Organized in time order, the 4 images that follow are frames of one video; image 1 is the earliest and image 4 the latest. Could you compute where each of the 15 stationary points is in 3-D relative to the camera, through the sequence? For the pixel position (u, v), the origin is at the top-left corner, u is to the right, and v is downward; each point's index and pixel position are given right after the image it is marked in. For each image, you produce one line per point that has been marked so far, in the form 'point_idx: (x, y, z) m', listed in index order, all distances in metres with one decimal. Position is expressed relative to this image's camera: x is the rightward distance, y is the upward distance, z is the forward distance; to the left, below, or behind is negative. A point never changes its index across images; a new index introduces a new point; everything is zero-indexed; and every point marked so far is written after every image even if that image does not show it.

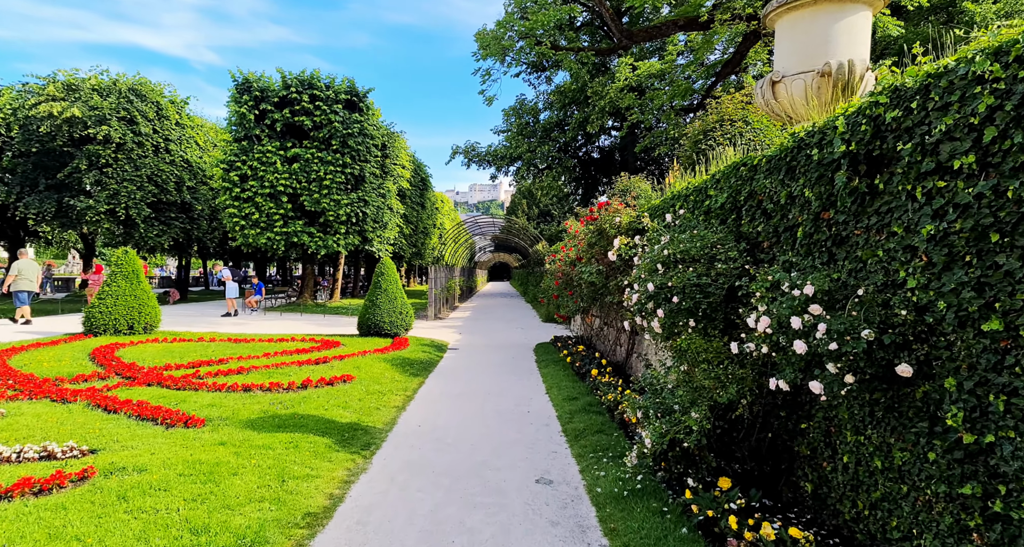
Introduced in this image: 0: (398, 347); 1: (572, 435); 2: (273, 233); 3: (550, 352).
0: (-1.9, -1.3, +10.1) m
1: (+0.5, -1.3, +4.8) m
2: (-7.0, +1.2, +17.1) m
3: (+0.7, -1.4, +10.2) m
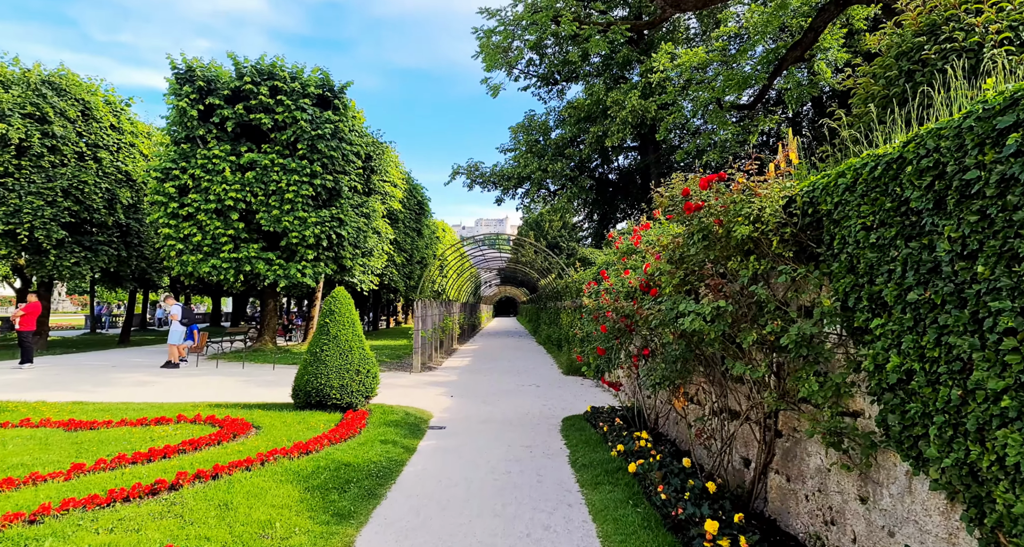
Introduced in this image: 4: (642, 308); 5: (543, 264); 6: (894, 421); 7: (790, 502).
0: (-1.8, -1.7, +6.3) m
1: (+0.6, -1.4, +1.0) m
2: (-6.7, +0.3, +13.5) m
3: (+0.8, -1.8, +6.3) m
4: (+1.1, -0.3, +5.0) m
5: (+1.1, +0.3, +20.0) m
6: (+1.7, -0.7, +2.7) m
7: (+1.8, -1.4, +3.7) m
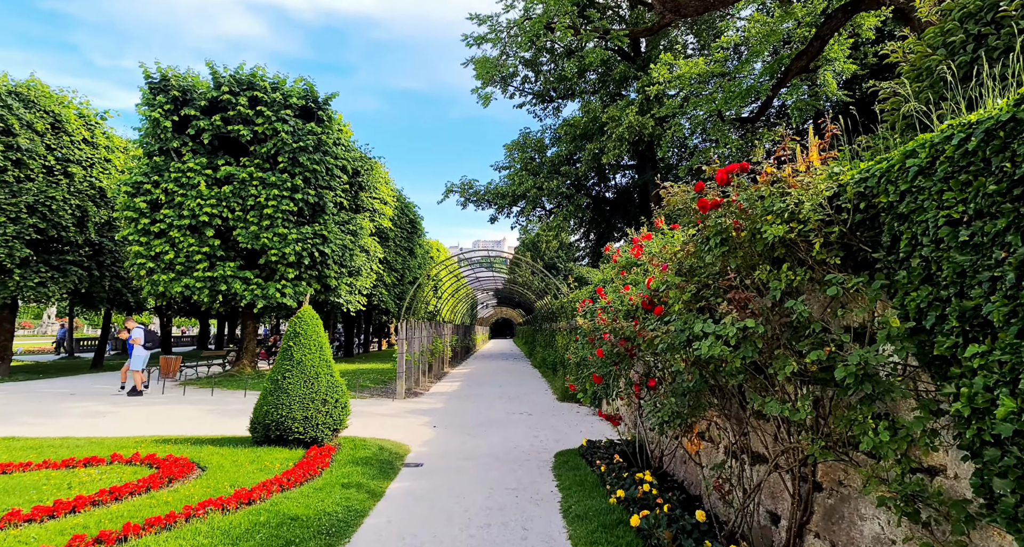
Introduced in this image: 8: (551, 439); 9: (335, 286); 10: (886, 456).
0: (-1.9, -1.9, +5.4) m
1: (+0.5, -1.4, +0.2) m
2: (-6.9, -0.1, +12.7) m
3: (+0.7, -1.9, +5.5) m
4: (+0.9, -0.4, +4.2) m
5: (+0.9, -0.3, +19.2) m
6: (+1.6, -0.7, +1.9) m
7: (+1.6, -1.5, +2.9) m
8: (+0.5, -2.2, +7.7) m
9: (-4.4, -0.3, +14.6) m
10: (+1.5, -0.7, +2.4) m
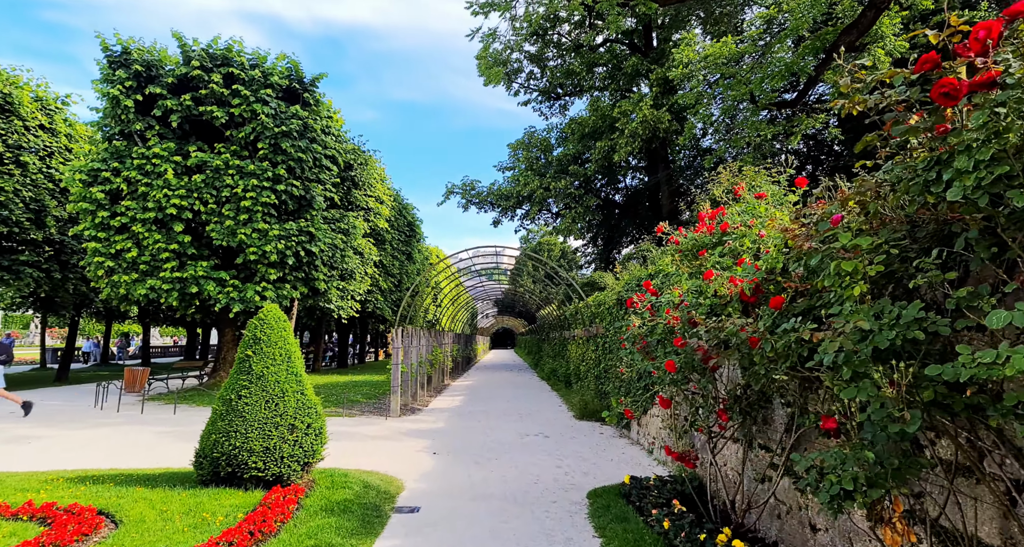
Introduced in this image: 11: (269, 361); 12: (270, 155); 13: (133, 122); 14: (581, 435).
0: (-1.7, -1.7, +3.9) m
1: (+0.7, -1.2, -1.4) m
2: (-6.7, -0.1, +11.2) m
3: (+0.9, -1.8, +4.0) m
4: (+1.2, -0.3, +2.7) m
5: (+1.0, -0.4, +17.7) m
6: (+1.8, -0.5, +0.4) m
7: (+1.8, -1.4, +1.4) m
8: (+0.7, -2.1, +6.2) m
9: (-4.2, -0.4, +13.1) m
10: (+1.7, -0.6, +0.9) m
11: (-2.1, -0.8, +5.2) m
12: (-4.9, +2.4, +11.9) m
13: (-7.3, +2.9, +11.4) m
14: (+0.9, -2.2, +8.2) m
